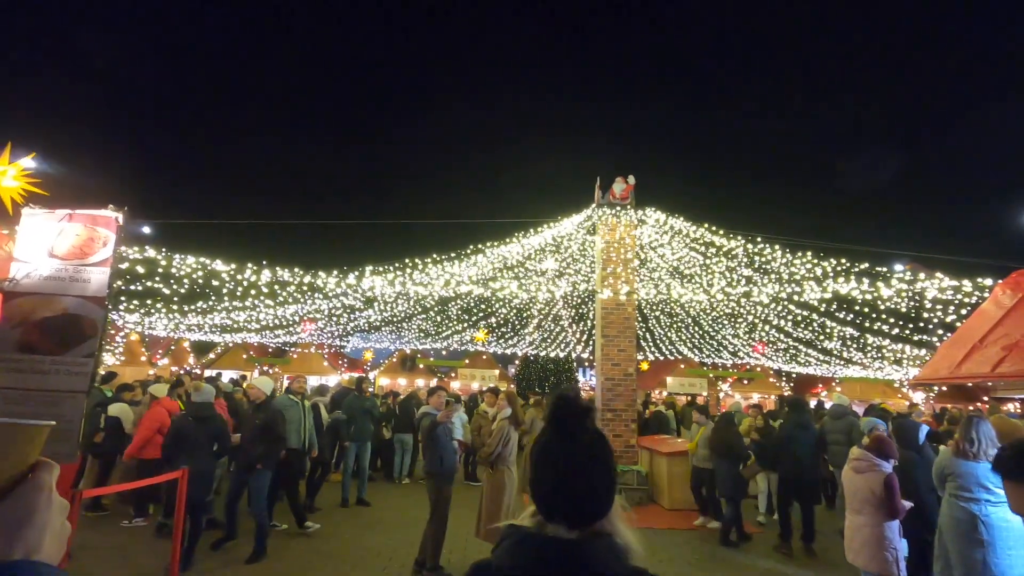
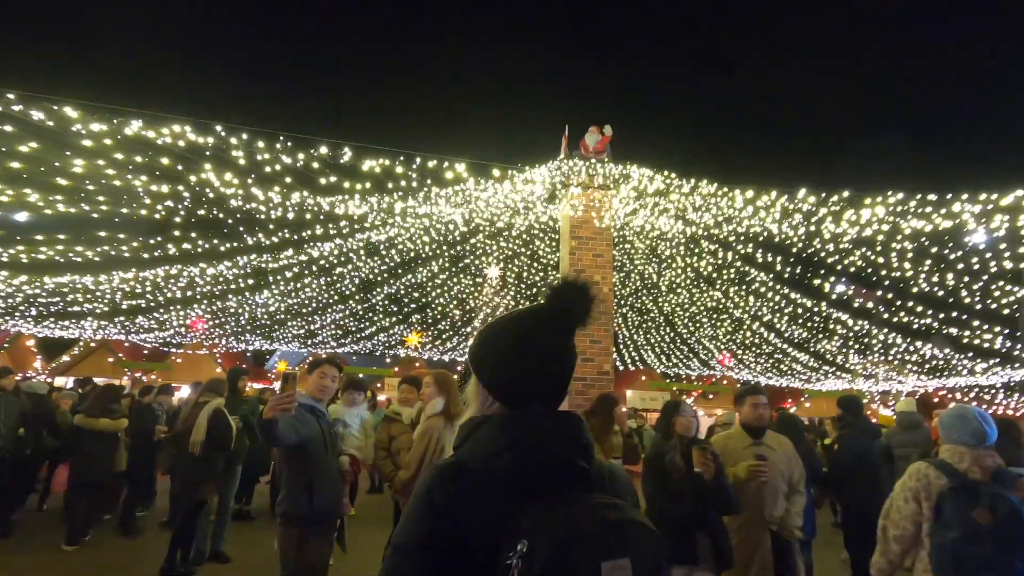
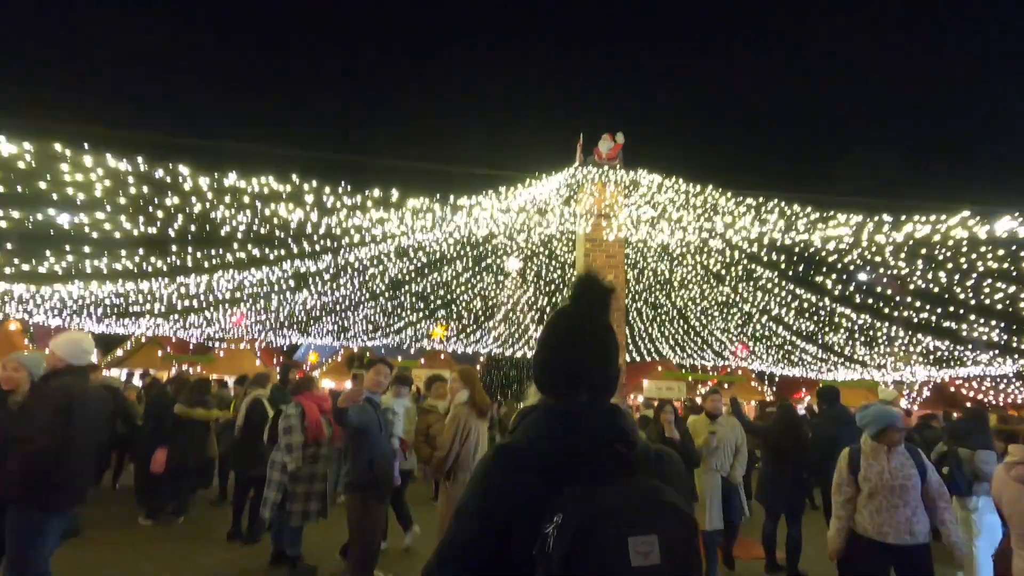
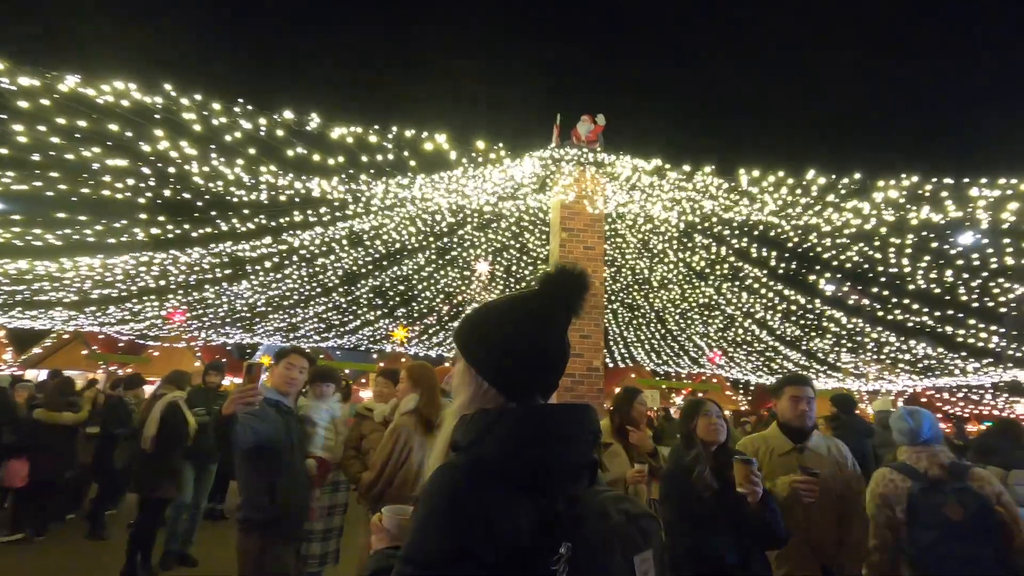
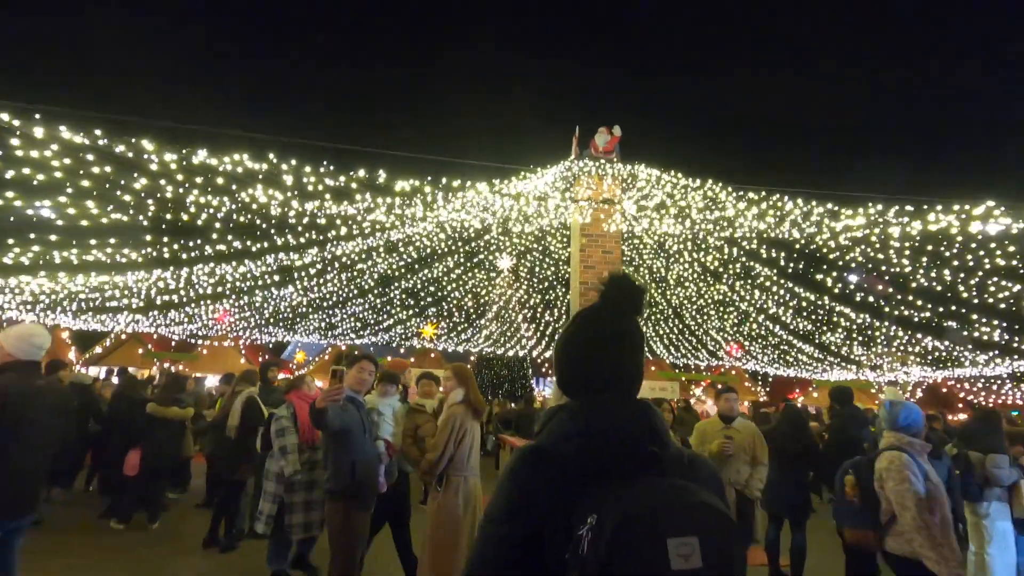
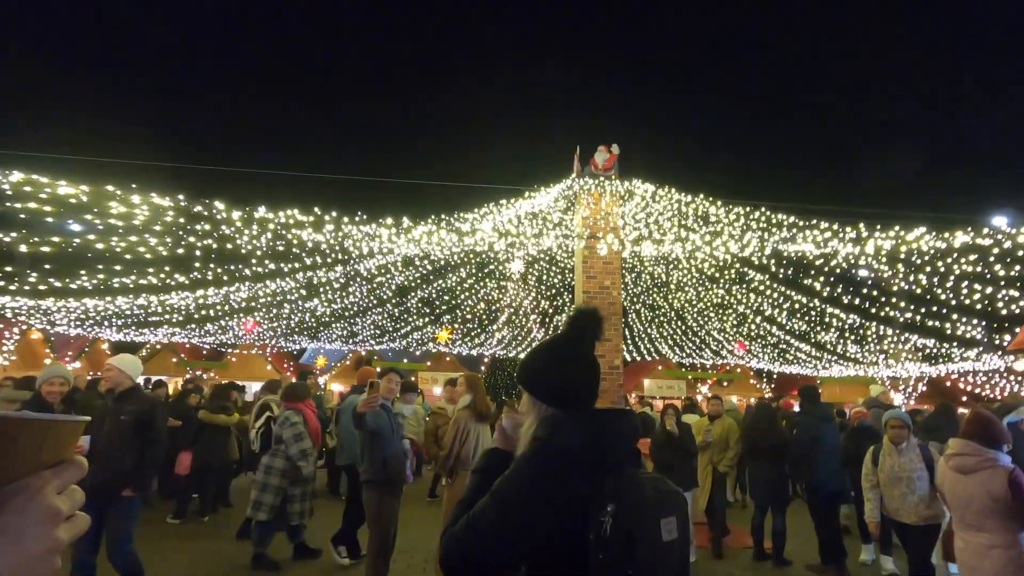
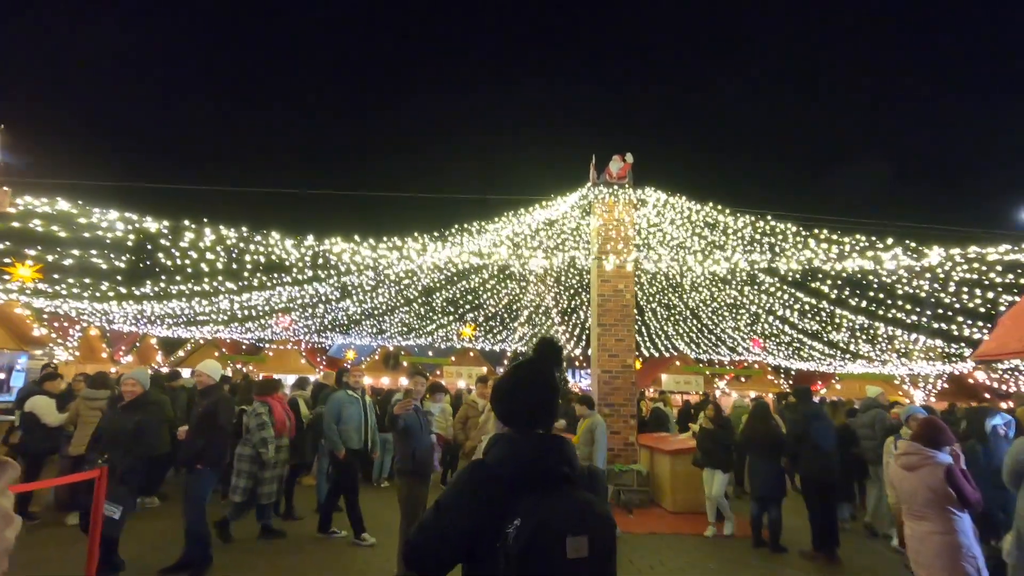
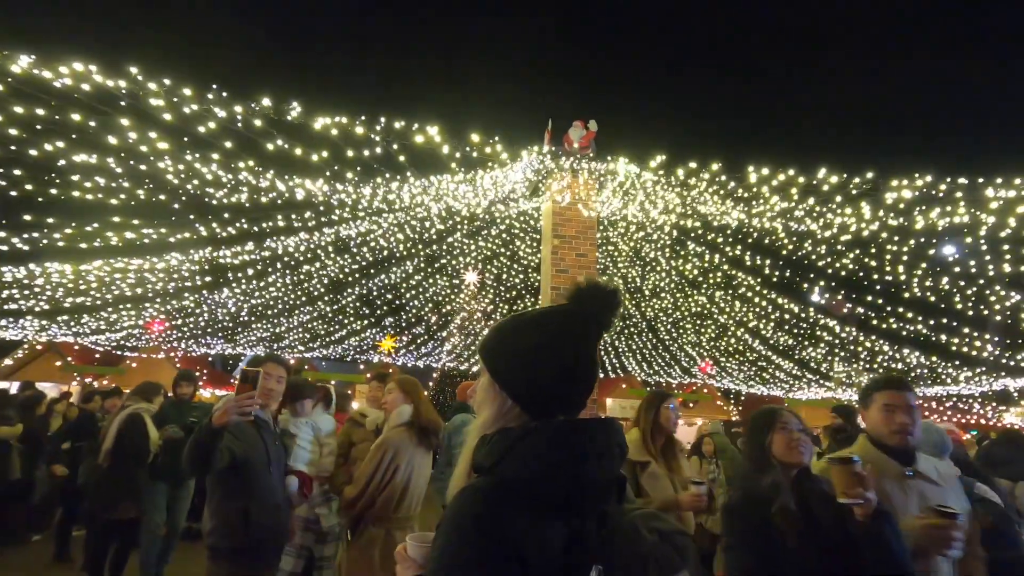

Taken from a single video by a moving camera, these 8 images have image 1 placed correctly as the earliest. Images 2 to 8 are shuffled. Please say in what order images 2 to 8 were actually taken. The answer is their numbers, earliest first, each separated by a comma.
7, 6, 3, 5, 2, 4, 8
